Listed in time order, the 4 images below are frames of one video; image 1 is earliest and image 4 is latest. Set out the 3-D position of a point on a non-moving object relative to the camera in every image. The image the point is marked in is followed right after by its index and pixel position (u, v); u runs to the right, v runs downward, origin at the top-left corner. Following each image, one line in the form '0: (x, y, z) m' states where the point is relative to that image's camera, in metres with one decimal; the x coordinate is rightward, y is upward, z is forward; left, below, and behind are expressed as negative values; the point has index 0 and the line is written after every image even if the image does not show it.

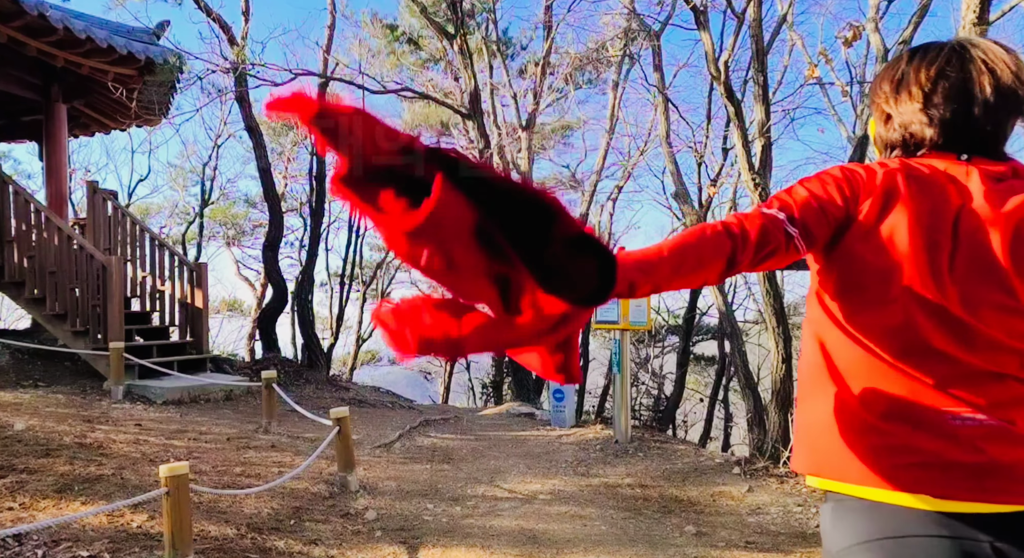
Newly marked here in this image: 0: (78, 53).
0: (-4.0, +2.1, +8.0) m
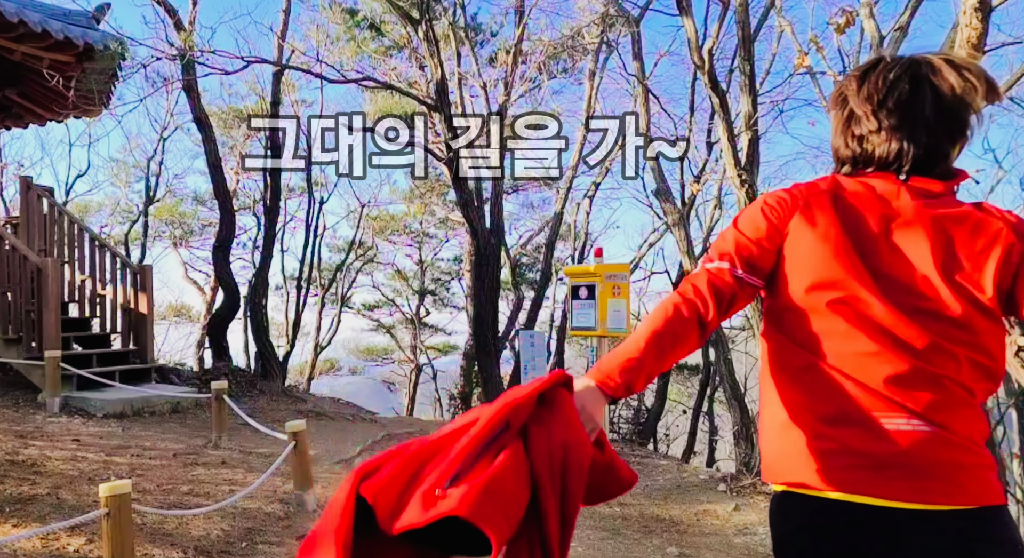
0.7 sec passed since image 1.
0: (-4.3, +2.1, +7.3) m
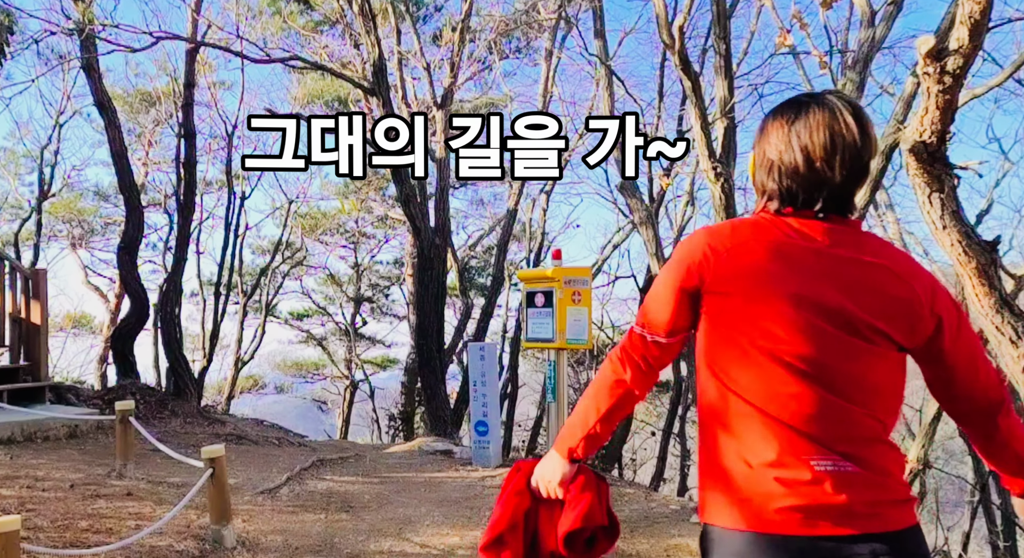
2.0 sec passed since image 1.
0: (-4.7, +2.0, +6.3) m
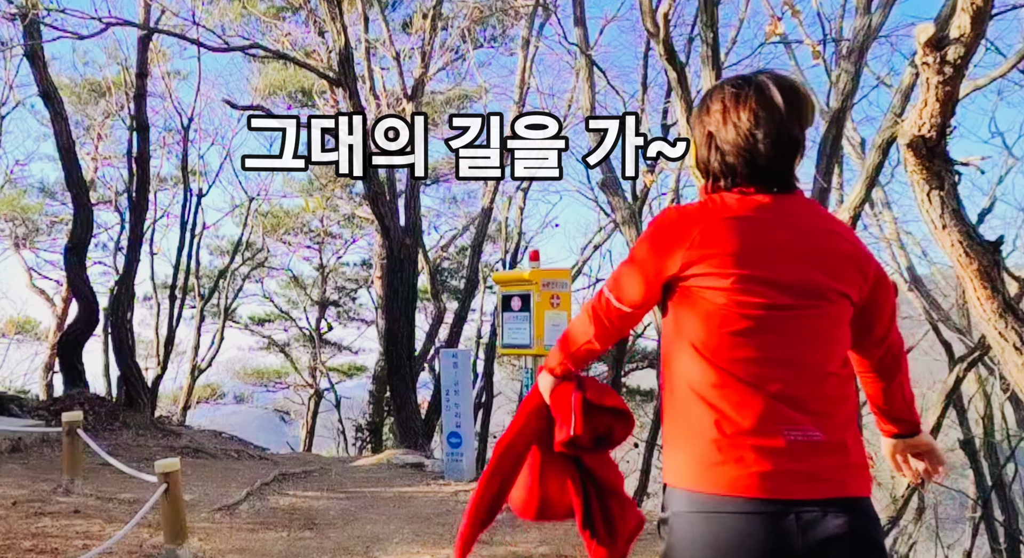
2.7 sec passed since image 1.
0: (-4.9, +2.0, +5.8) m
